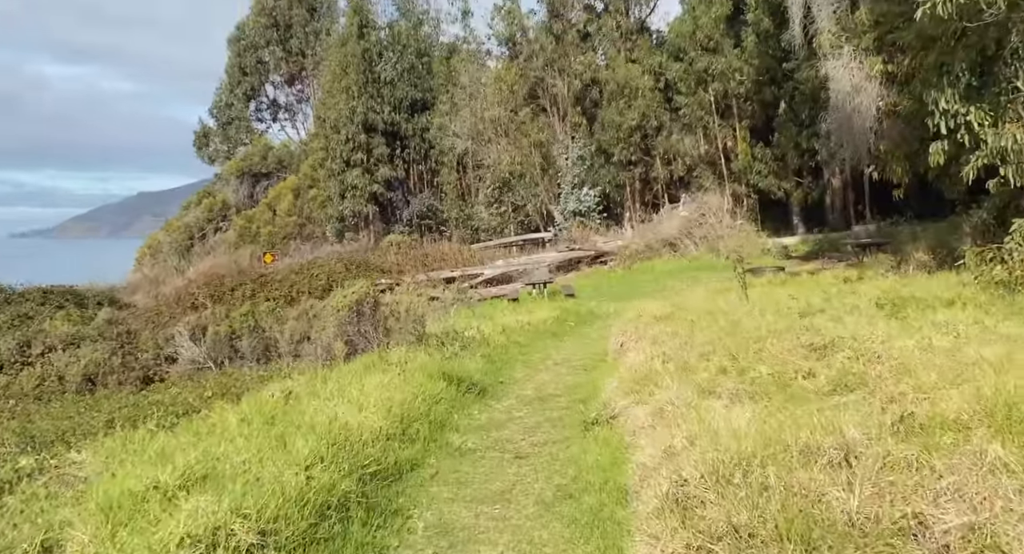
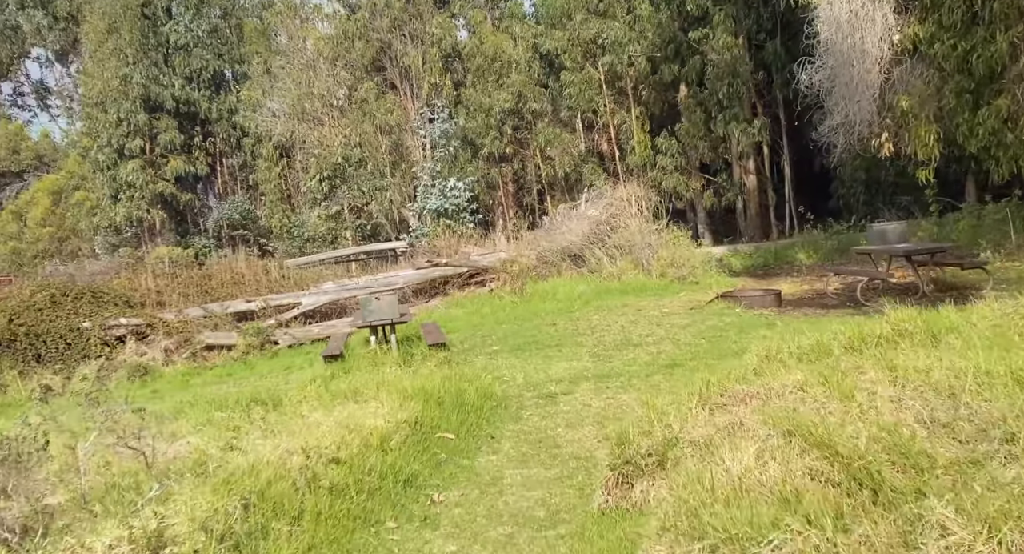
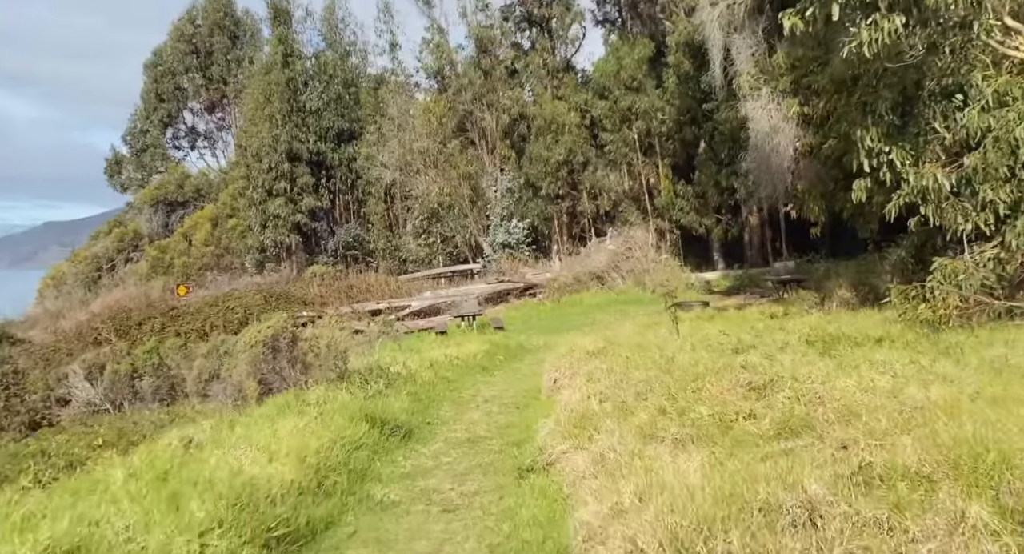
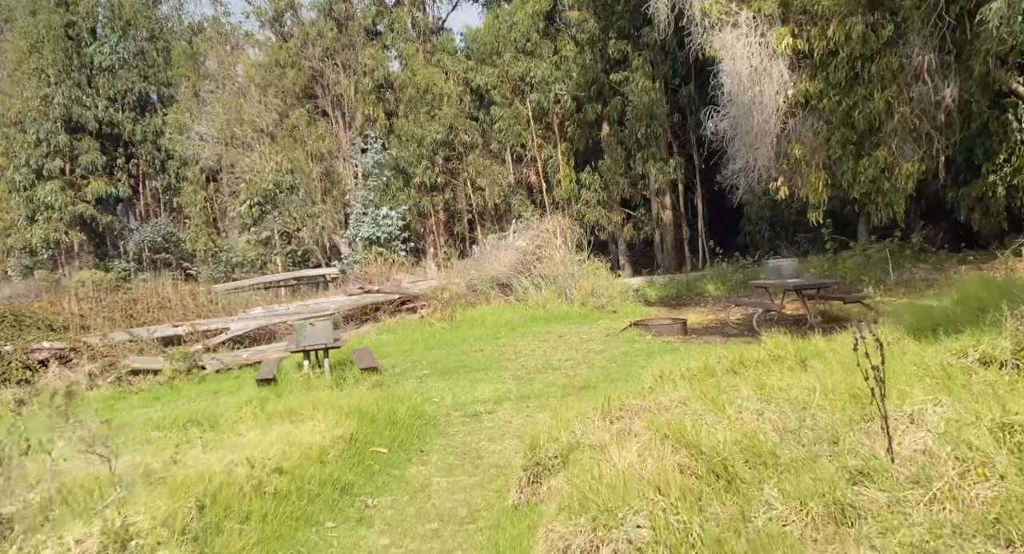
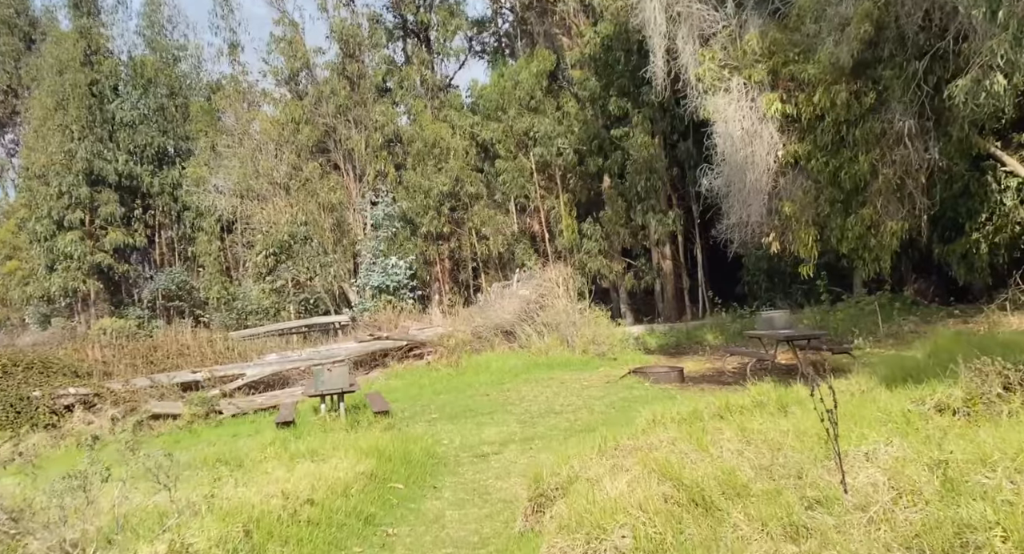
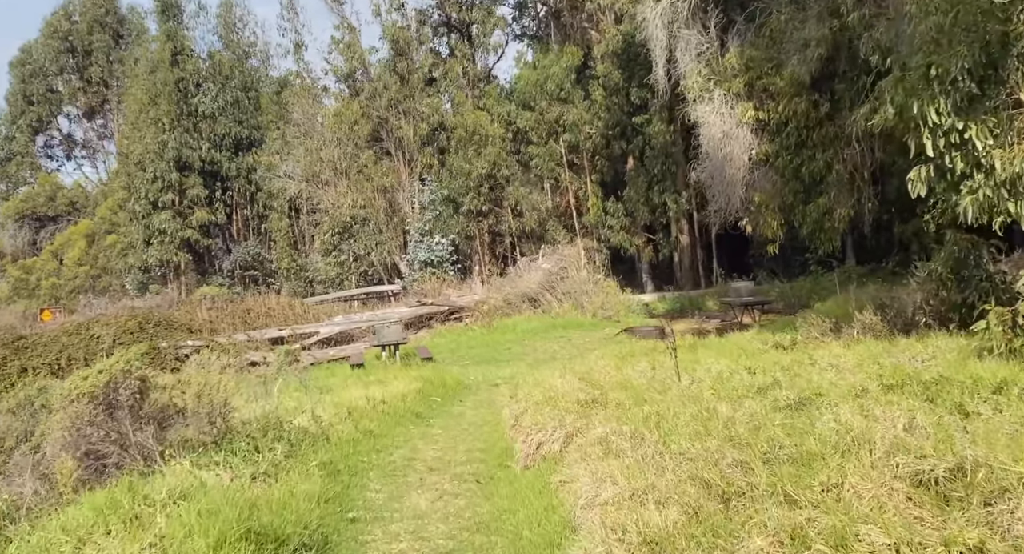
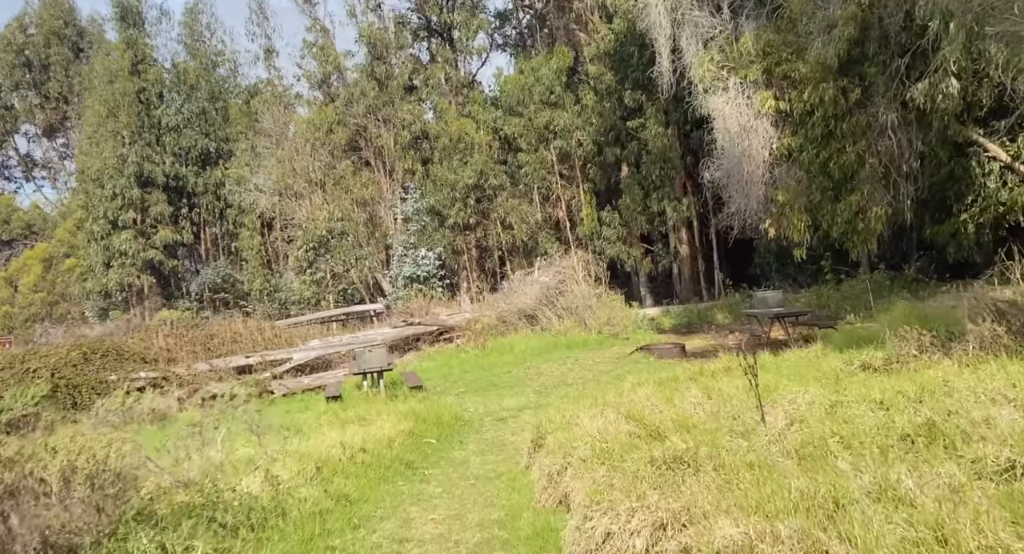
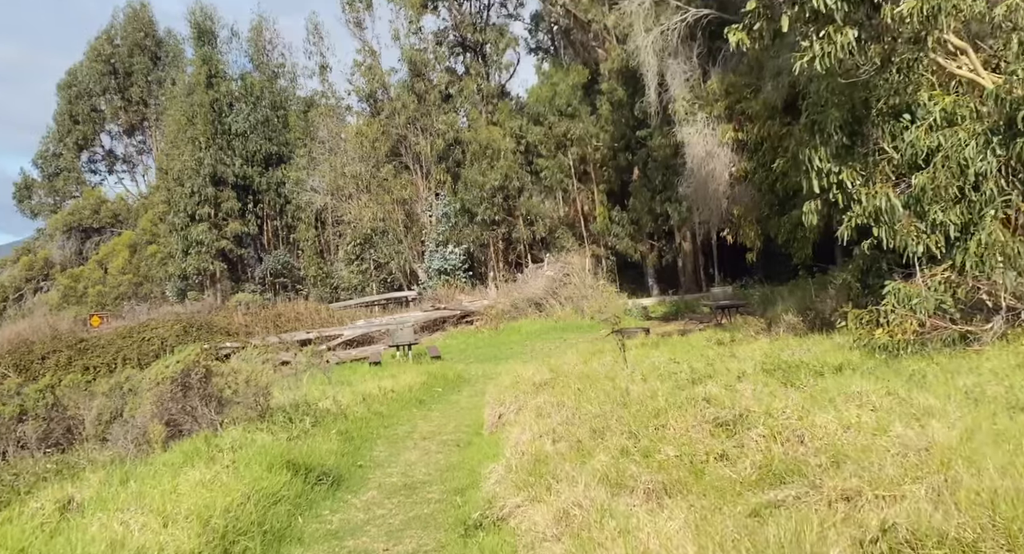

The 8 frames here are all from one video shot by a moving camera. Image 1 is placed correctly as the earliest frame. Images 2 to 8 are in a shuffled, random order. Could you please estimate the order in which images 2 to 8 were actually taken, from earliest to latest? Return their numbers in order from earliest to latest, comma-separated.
3, 8, 6, 7, 5, 4, 2
